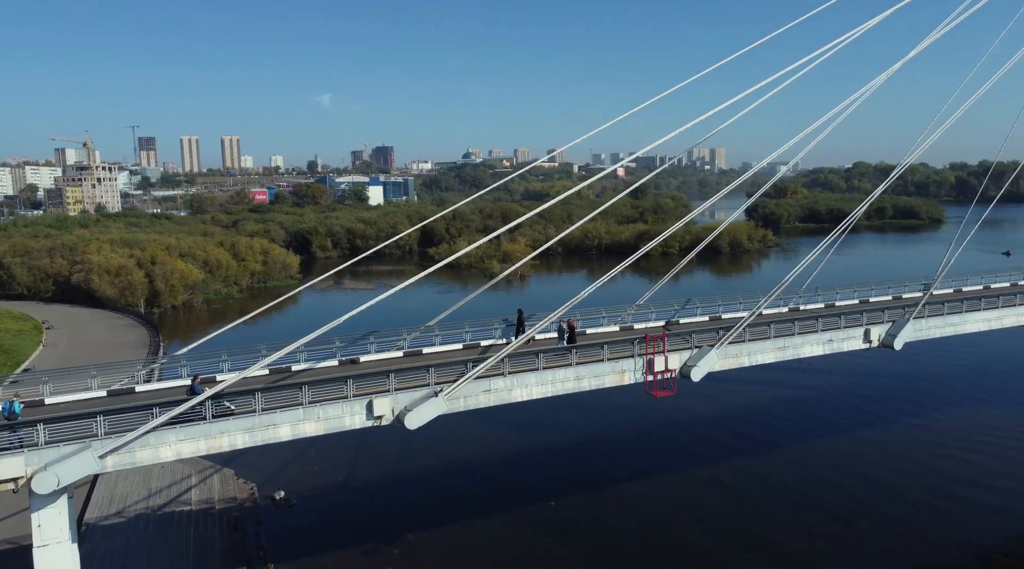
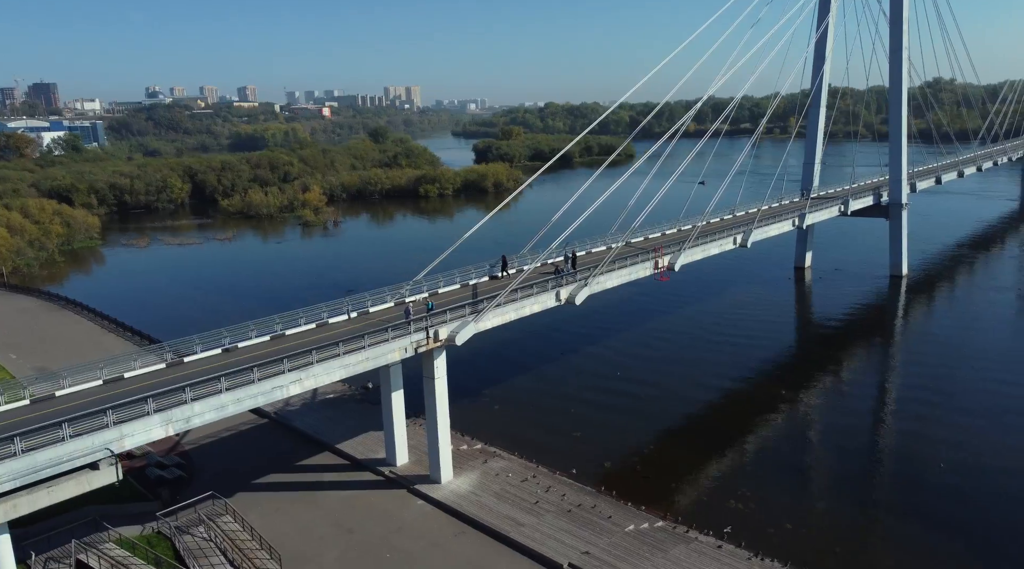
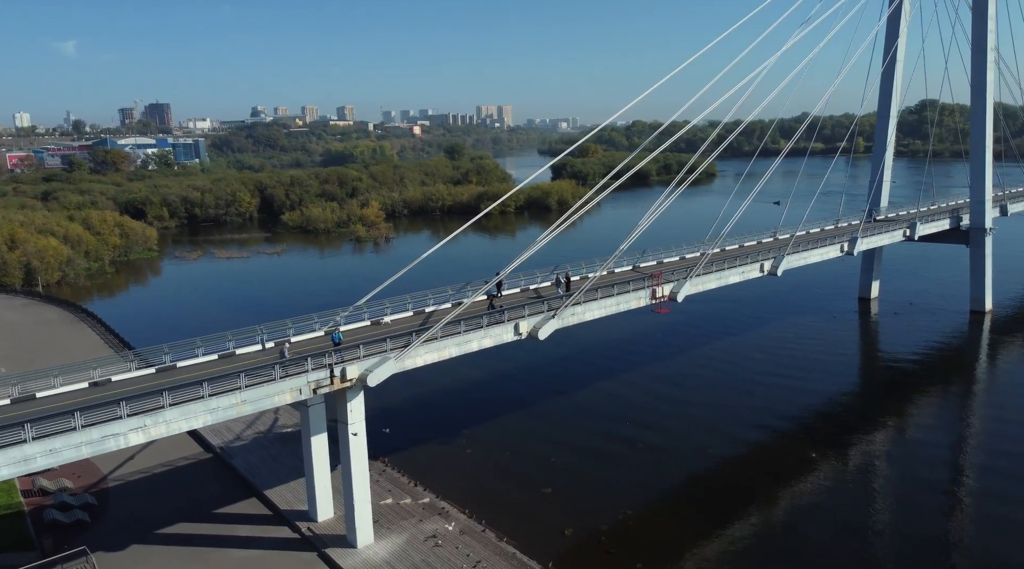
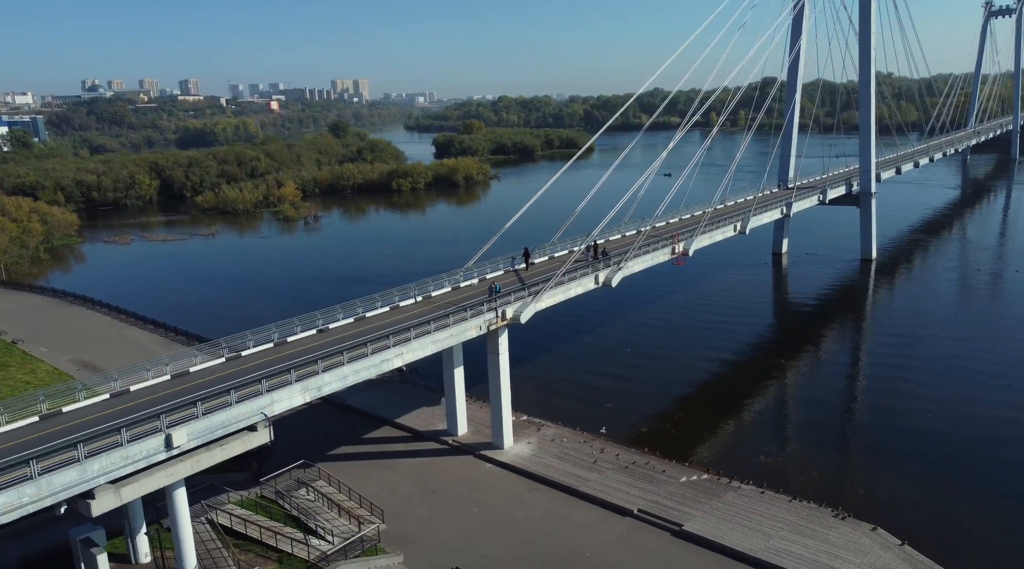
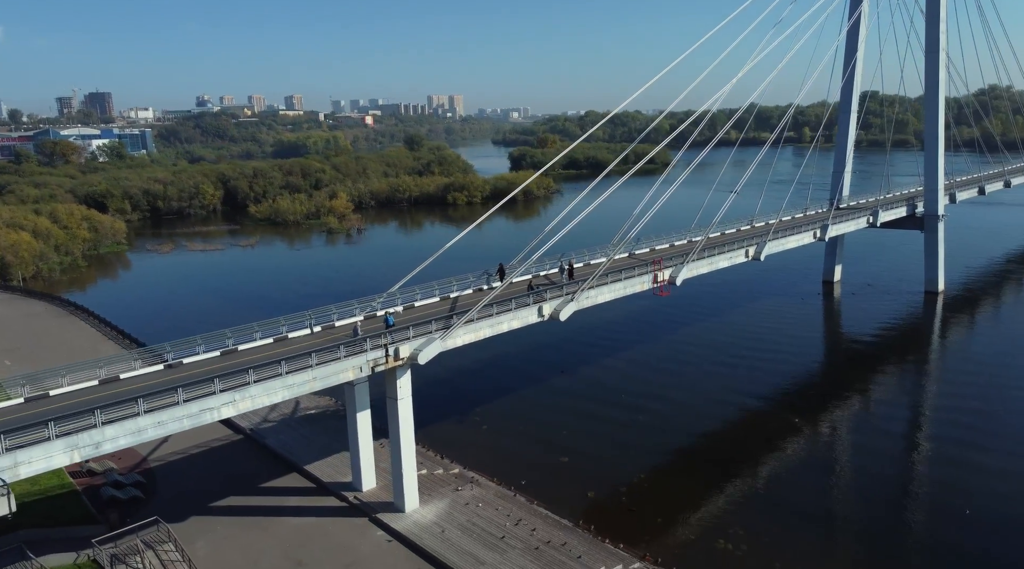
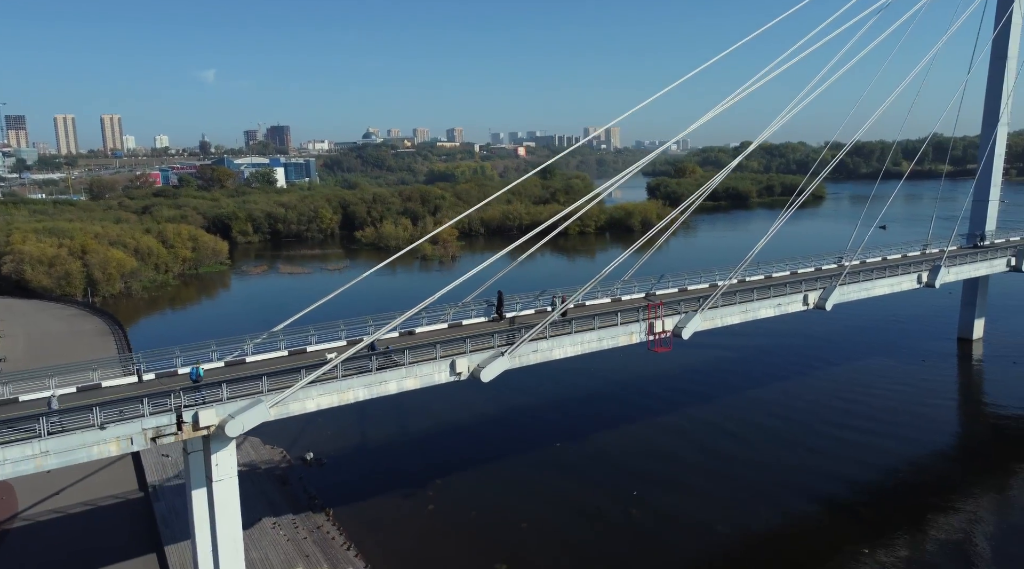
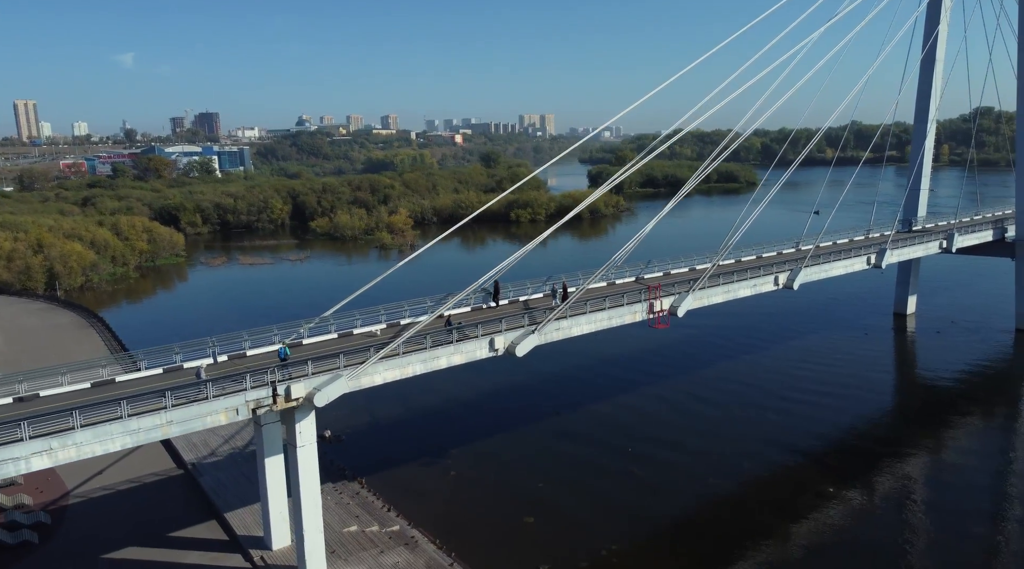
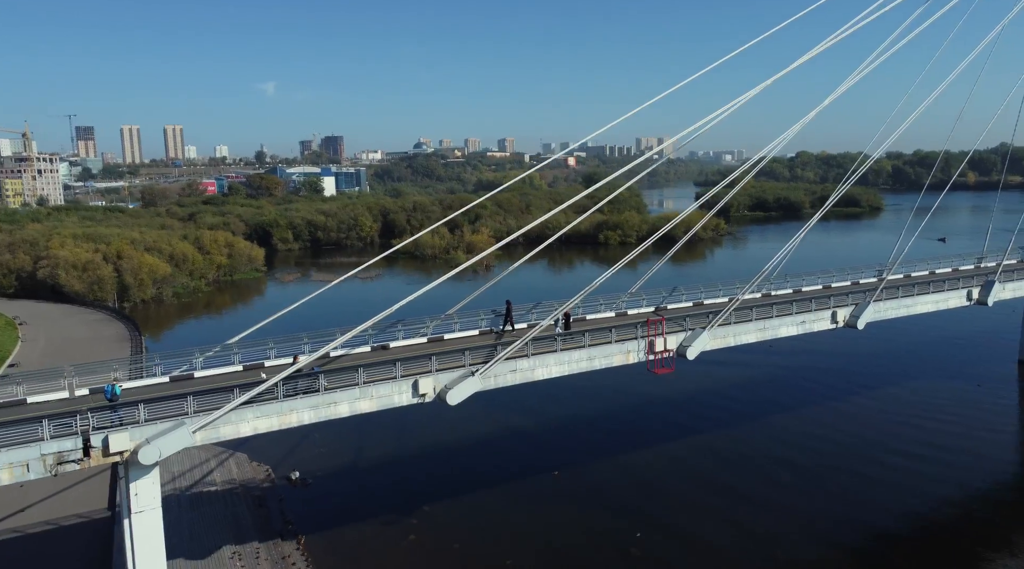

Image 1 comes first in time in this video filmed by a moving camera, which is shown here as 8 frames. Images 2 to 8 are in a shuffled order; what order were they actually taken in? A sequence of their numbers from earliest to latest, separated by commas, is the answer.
8, 6, 7, 3, 5, 2, 4
